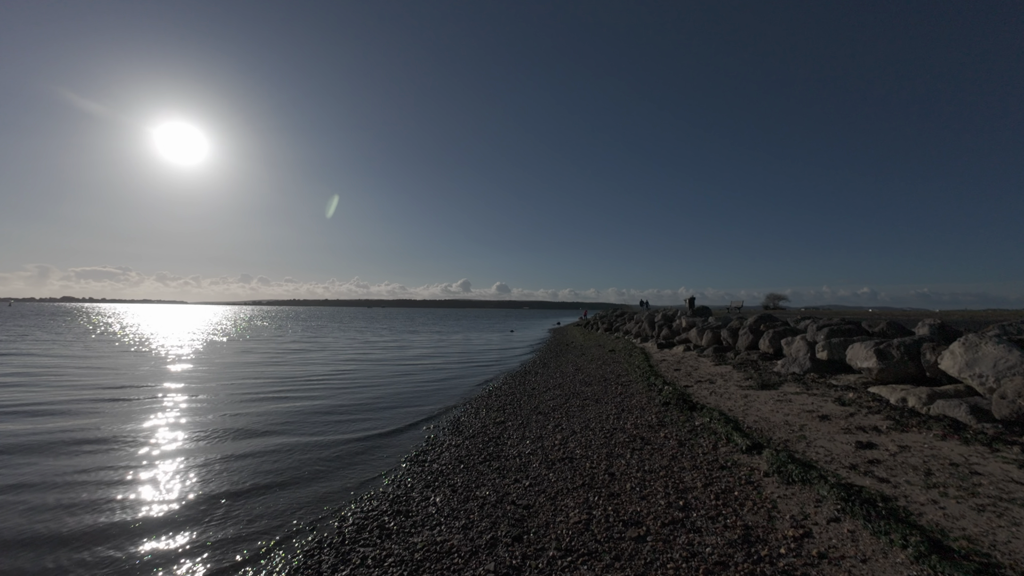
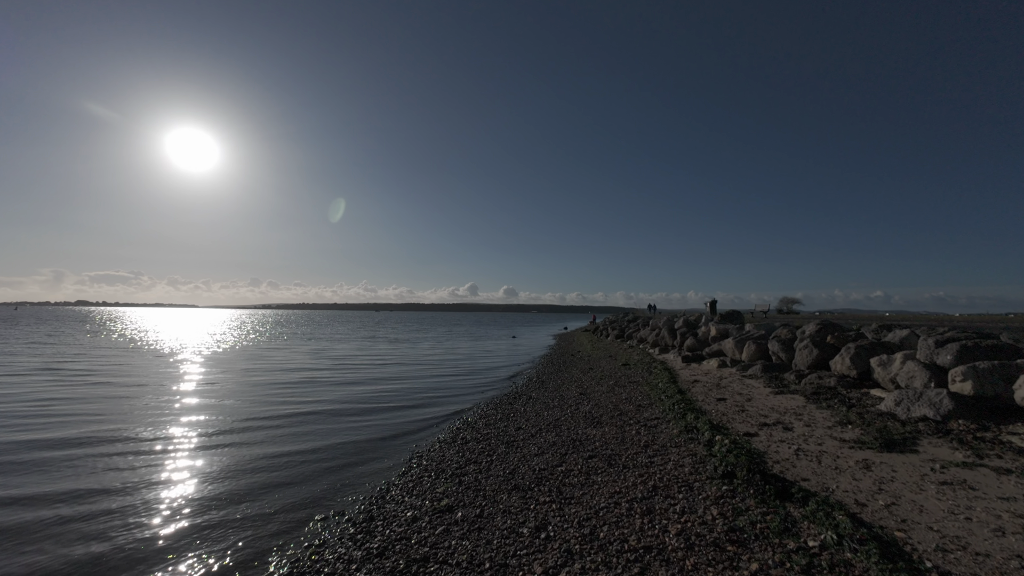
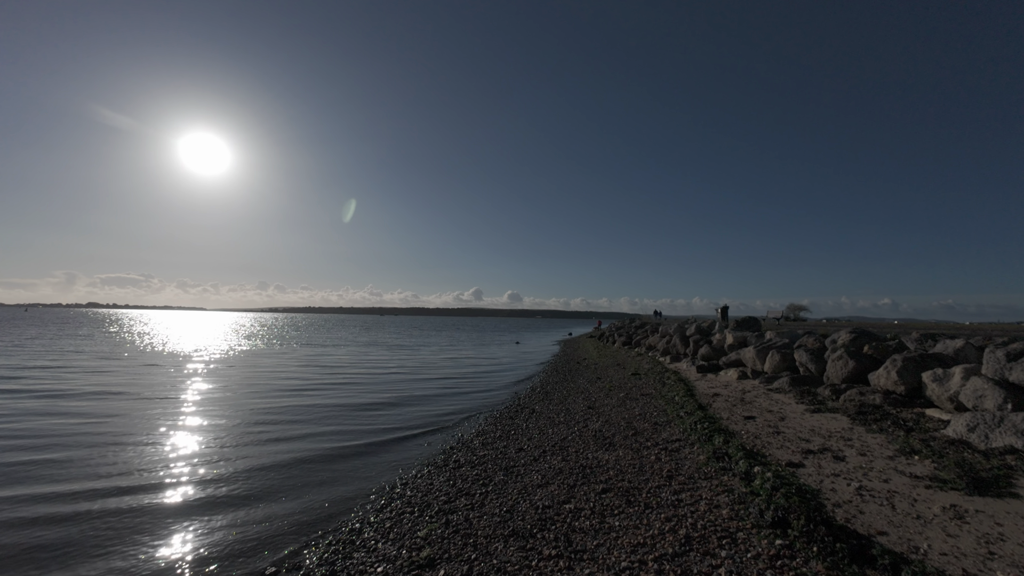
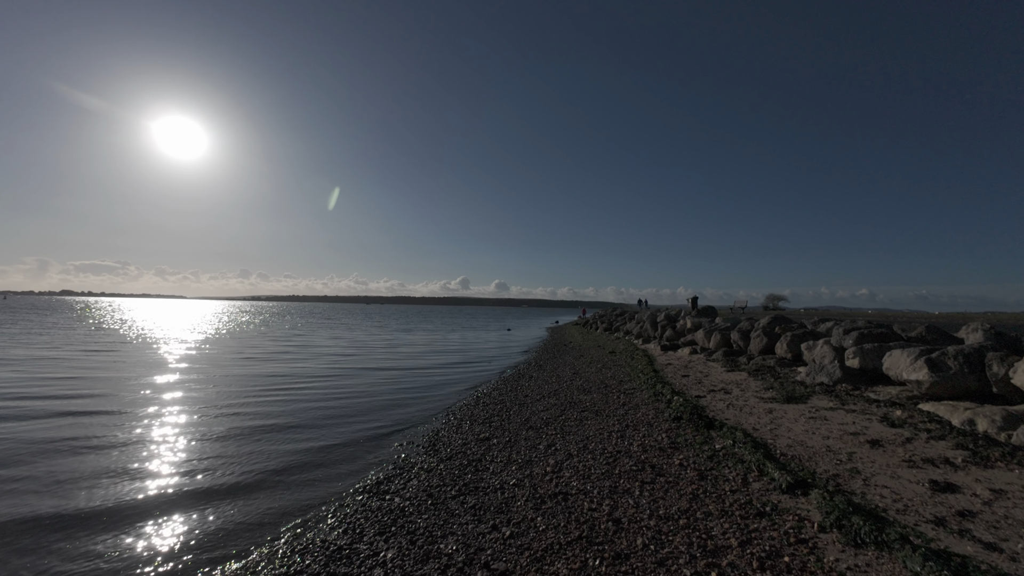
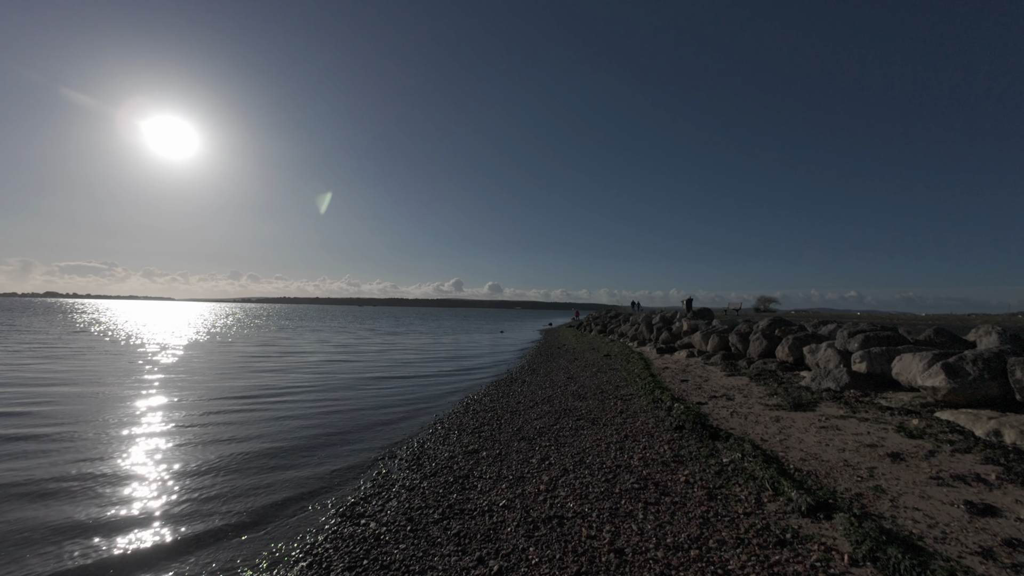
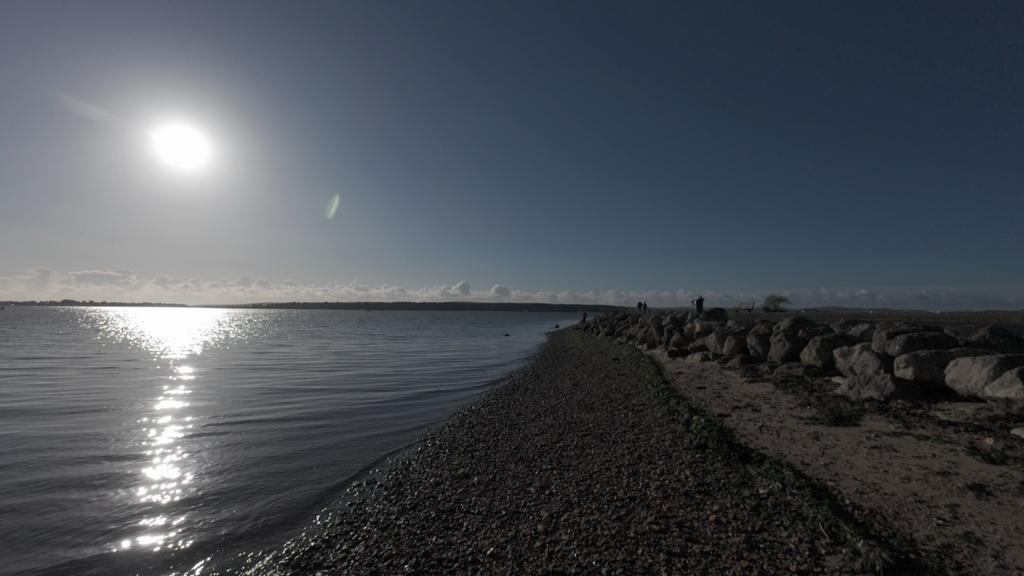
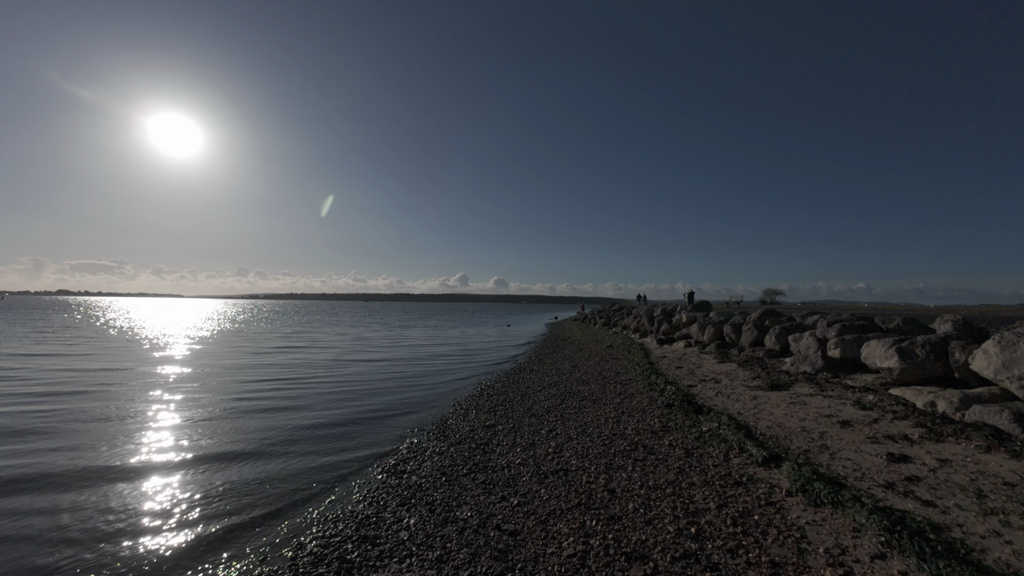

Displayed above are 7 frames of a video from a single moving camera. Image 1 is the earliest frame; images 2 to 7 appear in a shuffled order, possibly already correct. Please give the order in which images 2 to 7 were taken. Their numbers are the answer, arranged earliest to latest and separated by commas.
7, 4, 5, 6, 2, 3
